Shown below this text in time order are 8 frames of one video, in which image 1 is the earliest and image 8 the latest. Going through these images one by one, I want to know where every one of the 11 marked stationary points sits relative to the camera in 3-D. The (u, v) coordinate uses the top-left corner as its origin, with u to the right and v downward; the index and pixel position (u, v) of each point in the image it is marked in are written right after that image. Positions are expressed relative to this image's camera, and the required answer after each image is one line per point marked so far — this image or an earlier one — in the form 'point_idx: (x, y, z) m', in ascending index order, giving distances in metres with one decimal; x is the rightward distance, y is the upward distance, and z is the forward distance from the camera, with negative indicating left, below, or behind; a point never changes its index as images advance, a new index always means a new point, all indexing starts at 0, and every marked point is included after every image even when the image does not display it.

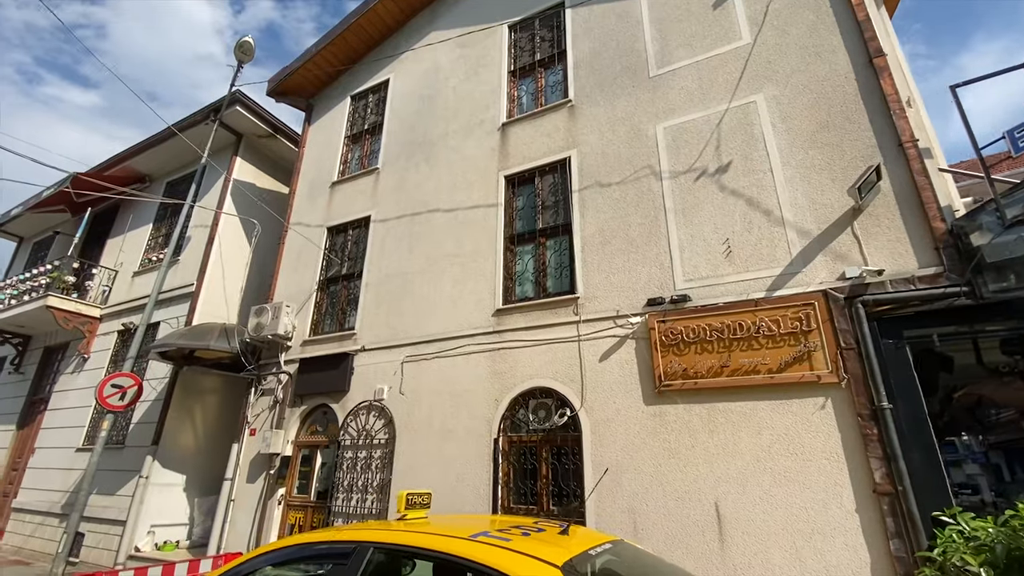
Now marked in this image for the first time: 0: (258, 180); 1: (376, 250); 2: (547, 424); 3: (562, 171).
0: (-6.4, +2.6, +11.8) m
1: (-2.4, +0.7, +8.4) m
2: (+0.4, -1.7, +6.0) m
3: (+0.8, +1.8, +7.3) m
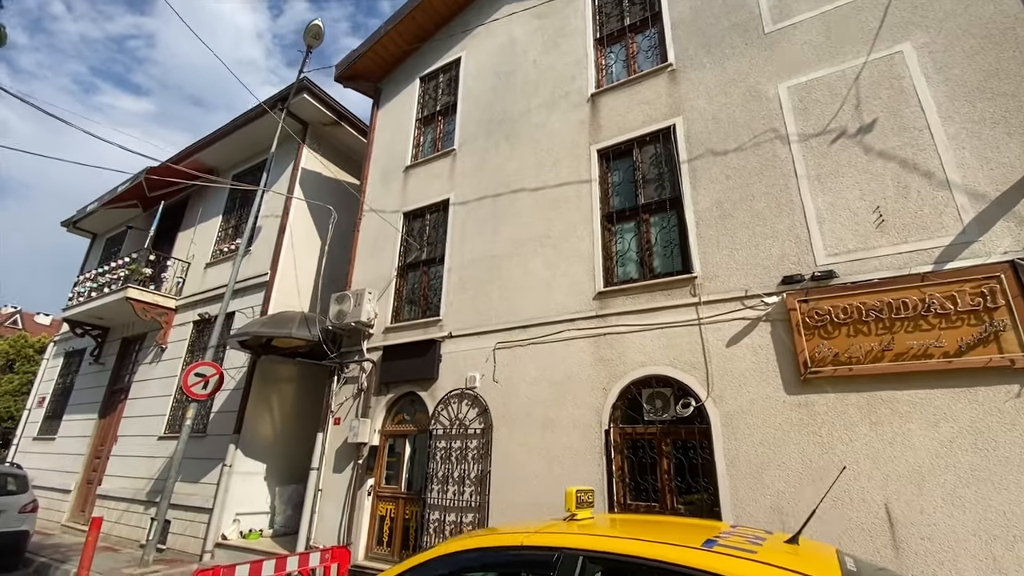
0: (-4.7, +2.8, +11.7) m
1: (-0.9, +1.0, +8.1) m
2: (+1.8, -1.4, +5.5) m
3: (+2.1, +2.1, +6.7) m
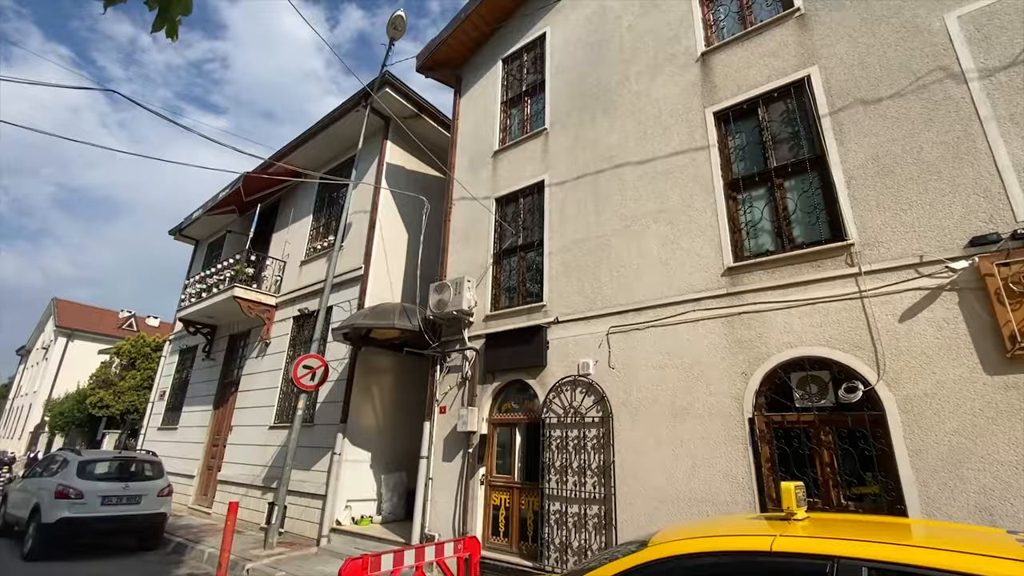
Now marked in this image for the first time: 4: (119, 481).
0: (-2.6, +3.0, +11.7) m
1: (+0.7, +1.2, +7.7) m
2: (+3.2, -1.1, +4.9) m
3: (+3.6, +2.4, +6.0) m
4: (-7.1, -3.5, +8.8) m
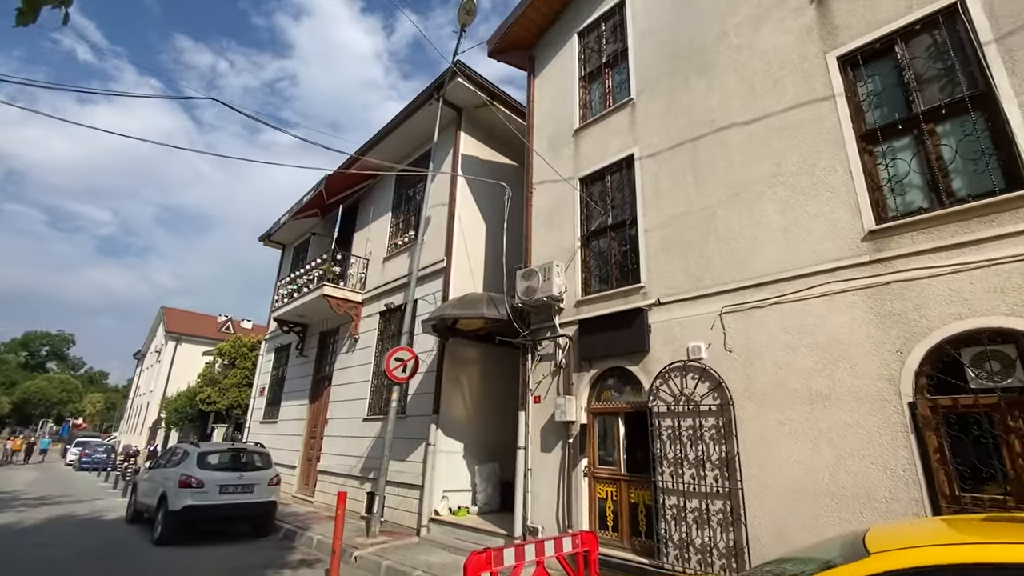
0: (-0.8, +3.3, +11.6) m
1: (+2.1, +1.5, +7.2) m
2: (+4.3, -0.8, +4.1) m
3: (+4.6, +2.8, +5.1) m
4: (-5.3, -3.5, +9.3) m
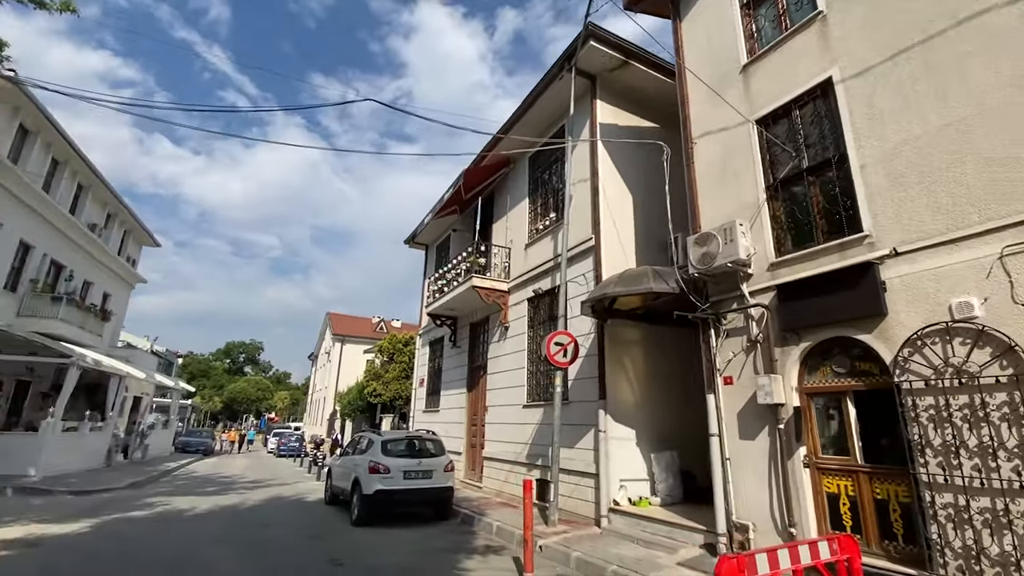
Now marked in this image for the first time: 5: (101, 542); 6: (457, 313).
0: (+2.4, +3.8, +10.8) m
1: (+4.2, +2.1, +5.8) m
2: (+5.8, -0.1, +2.3) m
3: (+6.1, +3.5, +3.2) m
4: (-1.9, -3.5, +9.8) m
5: (-6.6, -4.1, +7.7) m
6: (-1.8, -0.8, +15.3) m
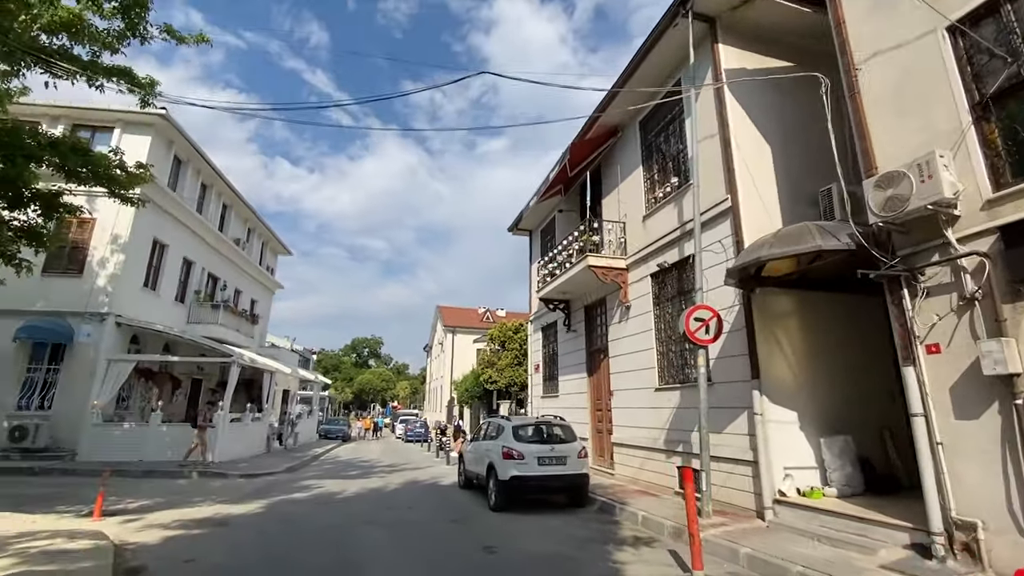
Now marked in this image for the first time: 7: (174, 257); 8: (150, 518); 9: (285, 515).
0: (+4.6, +4.4, +9.5) m
1: (+5.6, +2.8, +4.3) m
2: (+6.6, +0.5, +0.6) m
3: (+6.7, +4.2, +1.3) m
4: (+0.7, -3.1, +9.5) m
5: (-4.2, -4.1, +8.5) m
6: (+1.8, -0.2, +14.8) m
7: (-13.0, +1.2, +18.5) m
8: (-6.5, -4.2, +8.7) m
9: (-4.3, -4.3, +9.1) m
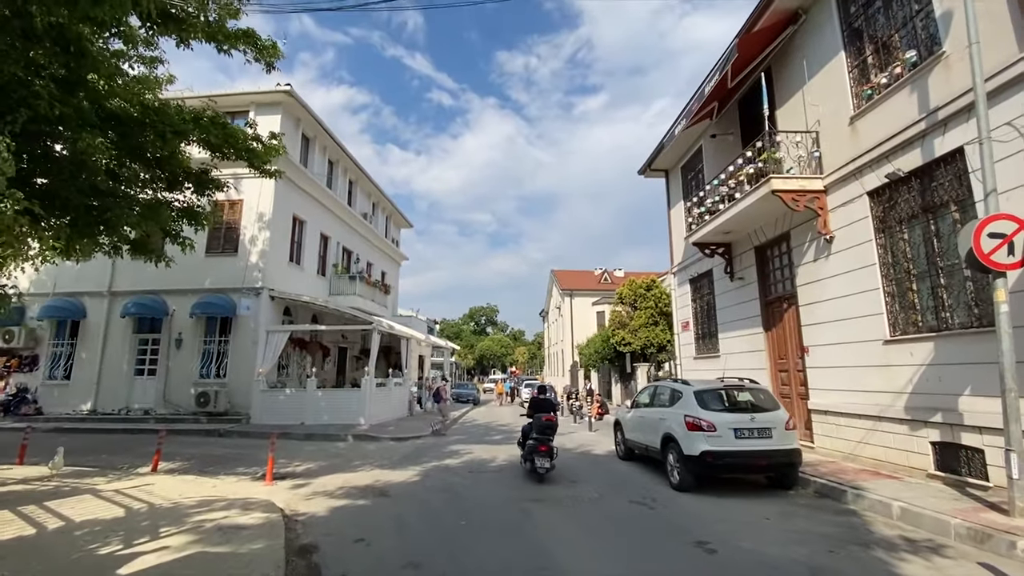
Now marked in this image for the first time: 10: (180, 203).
0: (+7.0, +5.7, +6.3) m
1: (+6.9, +3.7, +1.2) m
2: (+7.2, +1.3, -2.5) m
3: (+7.2, +5.0, -2.1) m
4: (+3.7, -2.0, +7.7) m
5: (-1.3, -3.3, +7.8) m
6: (+5.7, +1.3, +12.4) m
7: (-8.0, +2.2, +19.2) m
8: (-3.5, -3.5, +8.6) m
9: (-1.2, -3.4, +8.4) m
10: (-8.5, +2.2, +12.3) m
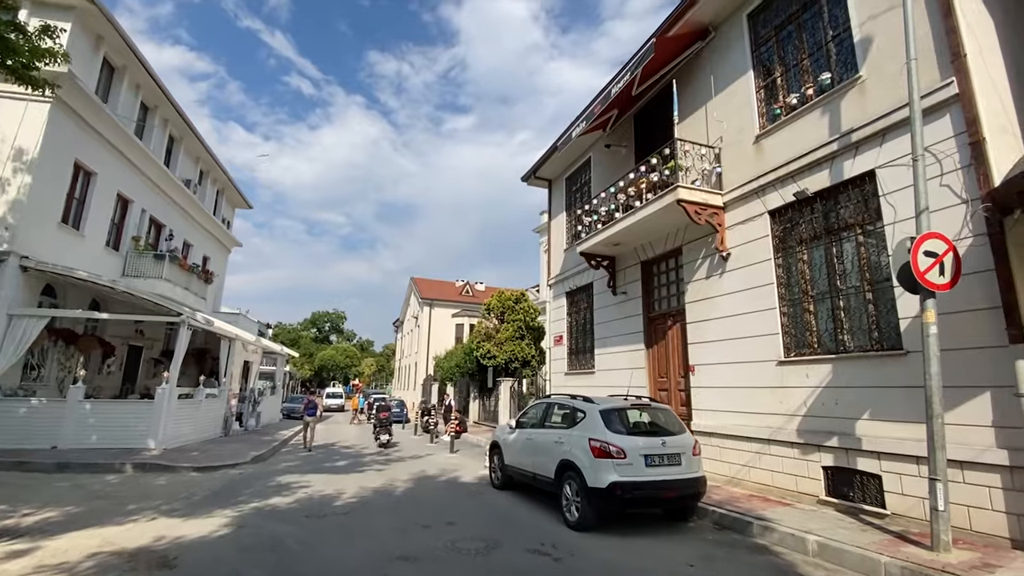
0: (+6.1, +5.3, +6.7) m
1: (+7.4, +3.4, +1.7) m
2: (+8.6, +1.0, -1.8) m
3: (+8.8, +4.7, -1.2) m
4: (+2.0, -2.1, +6.8) m
5: (-2.9, -3.0, +5.4) m
6: (+2.7, +1.0, +12.0) m
7: (-12.2, +3.0, +14.5) m
8: (-5.2, -3.0, +5.4) m
9: (-3.0, -3.1, +6.0) m
10: (-10.7, +3.1, +7.8) m
